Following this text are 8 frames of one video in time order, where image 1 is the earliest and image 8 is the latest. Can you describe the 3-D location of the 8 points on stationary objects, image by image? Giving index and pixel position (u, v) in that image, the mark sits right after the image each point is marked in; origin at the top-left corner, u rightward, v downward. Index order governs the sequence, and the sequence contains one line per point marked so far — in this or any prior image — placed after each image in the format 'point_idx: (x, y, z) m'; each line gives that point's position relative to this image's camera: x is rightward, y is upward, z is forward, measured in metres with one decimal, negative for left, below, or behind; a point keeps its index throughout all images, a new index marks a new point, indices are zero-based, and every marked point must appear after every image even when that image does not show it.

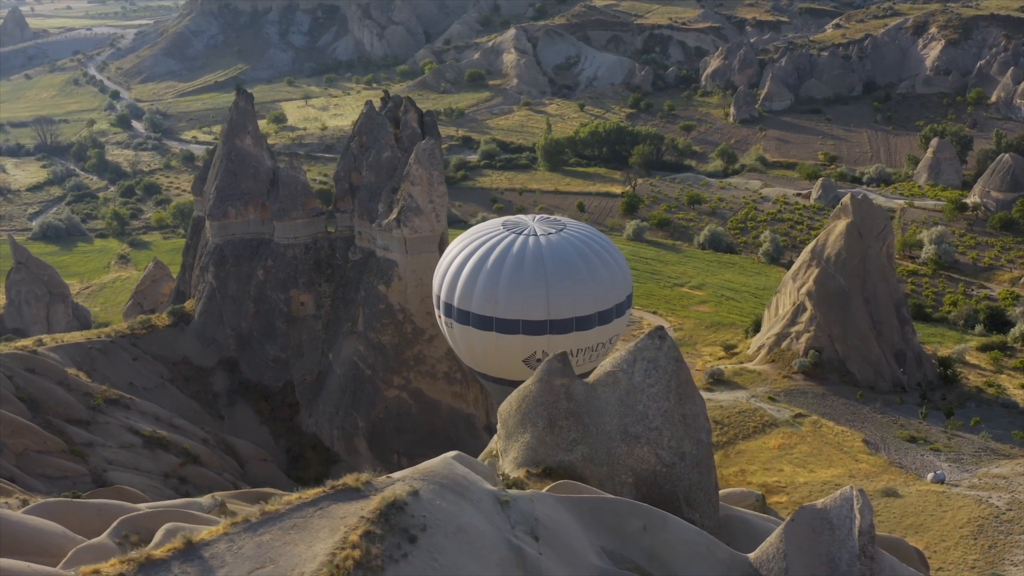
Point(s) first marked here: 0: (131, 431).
0: (-8.2, -3.1, +17.0) m
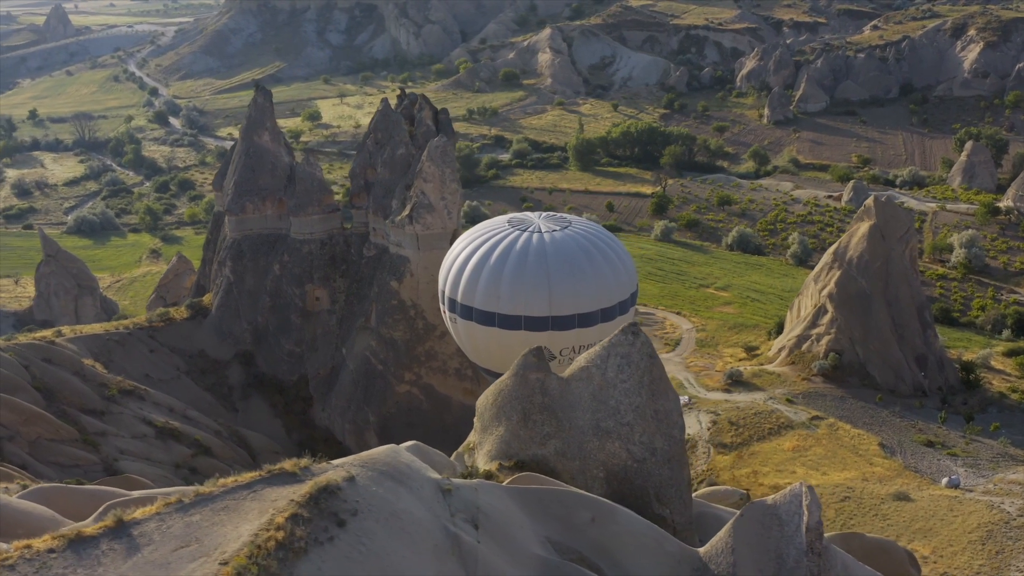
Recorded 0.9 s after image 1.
0: (-8.1, -3.0, +17.3) m
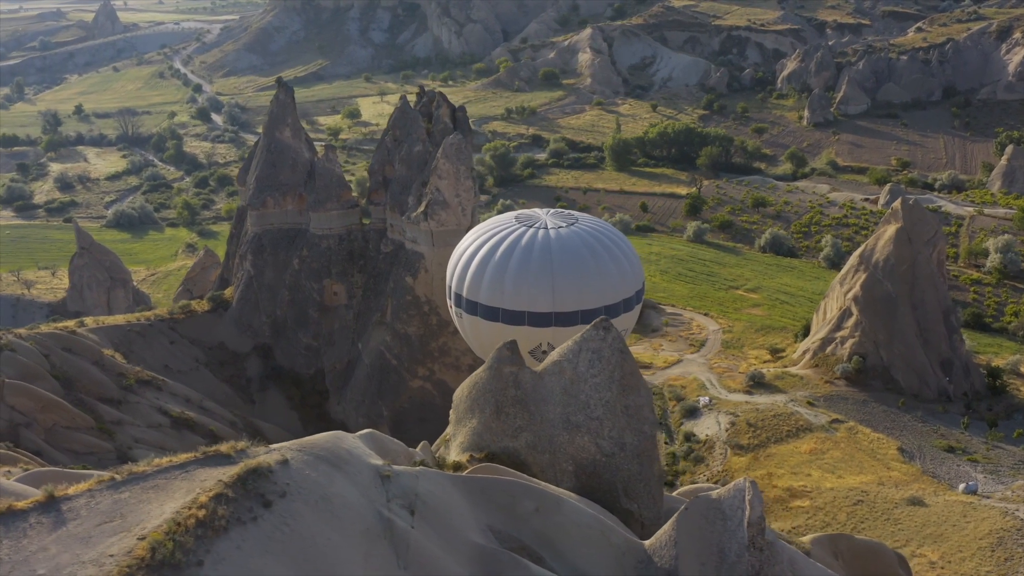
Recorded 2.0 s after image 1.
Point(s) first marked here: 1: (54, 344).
0: (-7.9, -2.8, +17.6) m
1: (-10.3, -1.3, +17.7) m
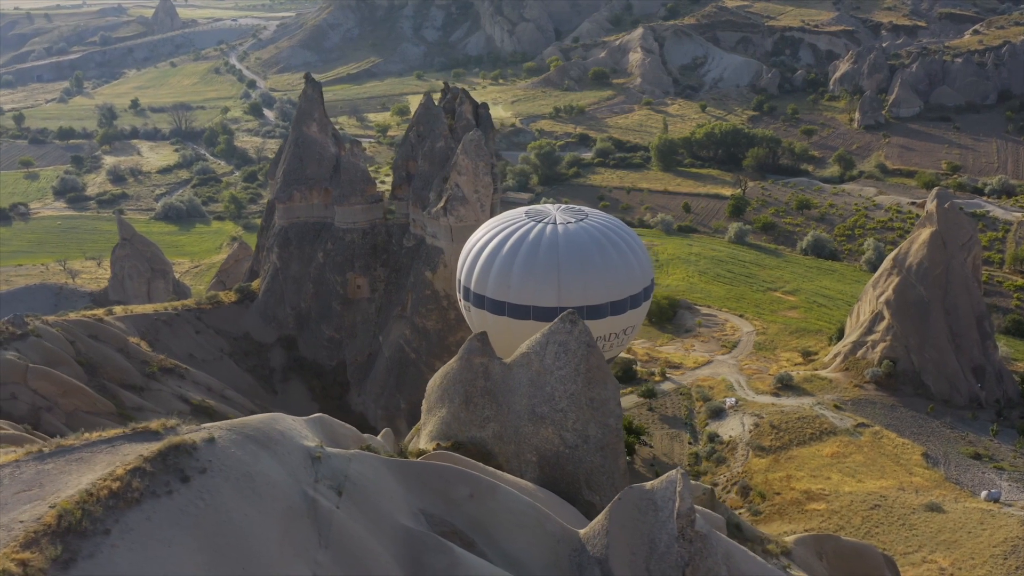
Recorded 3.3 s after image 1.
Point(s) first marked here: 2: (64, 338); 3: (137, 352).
0: (-7.6, -2.6, +18.0) m
1: (-10.0, -1.0, +18.2) m
2: (-9.9, -1.1, +17.3) m
3: (-9.0, -1.5, +18.9) m
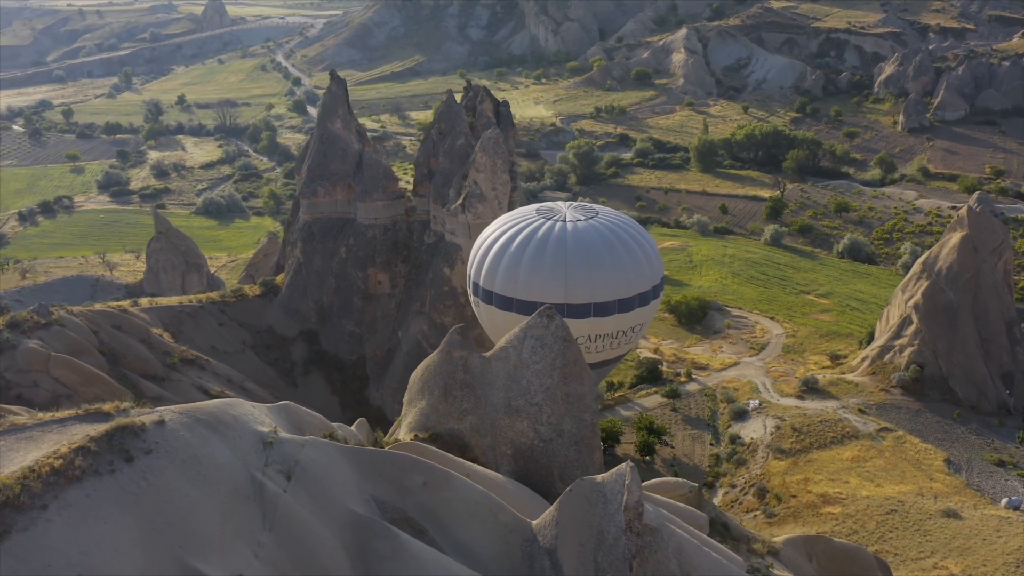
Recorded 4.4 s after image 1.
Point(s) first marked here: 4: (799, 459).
0: (-7.3, -2.4, +18.3) m
1: (-9.6, -0.8, +18.6) m
2: (-9.6, -0.9, +17.7) m
3: (-8.6, -1.4, +19.2) m
4: (+7.2, -4.3, +19.9) m
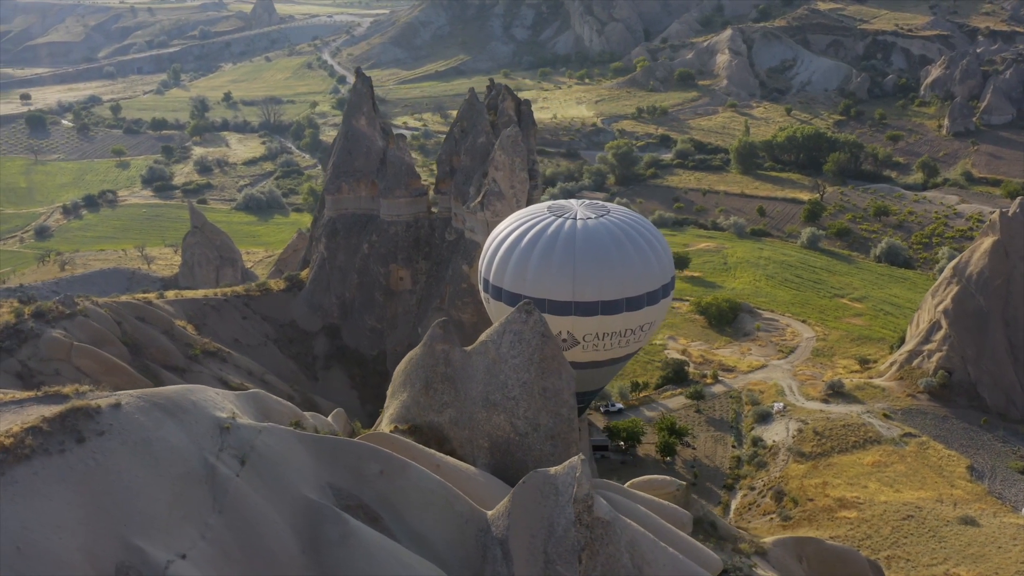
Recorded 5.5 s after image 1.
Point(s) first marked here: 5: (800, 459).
0: (-6.9, -2.2, +18.6) m
1: (-9.3, -0.6, +19.0) m
2: (-9.2, -0.7, +18.1) m
3: (-8.2, -1.2, +19.6) m
4: (+7.6, -4.4, +19.7) m
5: (+7.2, -4.3, +19.9) m
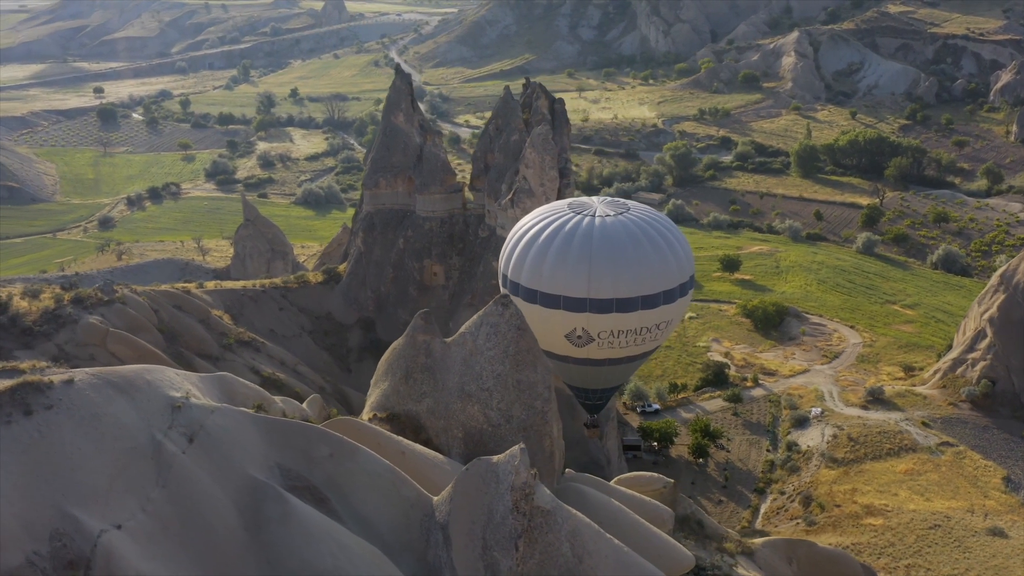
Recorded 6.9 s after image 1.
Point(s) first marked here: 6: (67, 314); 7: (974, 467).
0: (-6.3, -2.0, +19.0) m
1: (-8.6, -0.3, +19.5) m
2: (-8.6, -0.4, +18.6) m
3: (-7.6, -0.9, +20.1) m
4: (+8.2, -4.5, +19.3) m
5: (+7.8, -4.4, +19.5) m
6: (-9.3, -0.5, +16.5) m
7: (+11.3, -4.4, +19.3) m
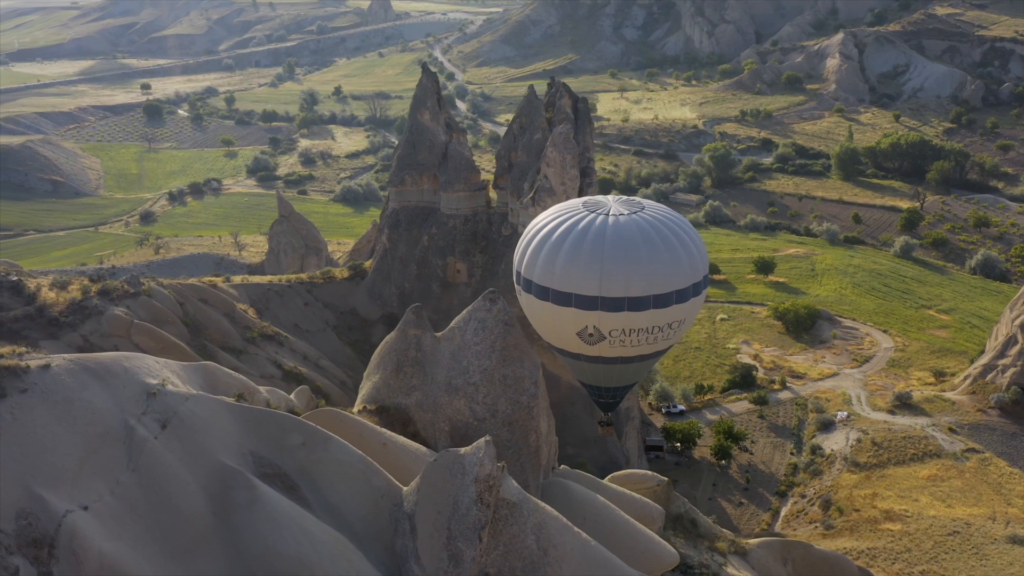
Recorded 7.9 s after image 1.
0: (-5.9, -1.9, +19.3) m
1: (-8.1, -0.2, +19.9) m
2: (-8.2, -0.3, +19.0) m
3: (-7.1, -0.8, +20.4) m
4: (+8.6, -4.5, +19.0) m
5: (+8.3, -4.5, +19.3) m
6: (-9.0, -0.4, +16.9) m
7: (+11.7, -4.5, +18.9) m
